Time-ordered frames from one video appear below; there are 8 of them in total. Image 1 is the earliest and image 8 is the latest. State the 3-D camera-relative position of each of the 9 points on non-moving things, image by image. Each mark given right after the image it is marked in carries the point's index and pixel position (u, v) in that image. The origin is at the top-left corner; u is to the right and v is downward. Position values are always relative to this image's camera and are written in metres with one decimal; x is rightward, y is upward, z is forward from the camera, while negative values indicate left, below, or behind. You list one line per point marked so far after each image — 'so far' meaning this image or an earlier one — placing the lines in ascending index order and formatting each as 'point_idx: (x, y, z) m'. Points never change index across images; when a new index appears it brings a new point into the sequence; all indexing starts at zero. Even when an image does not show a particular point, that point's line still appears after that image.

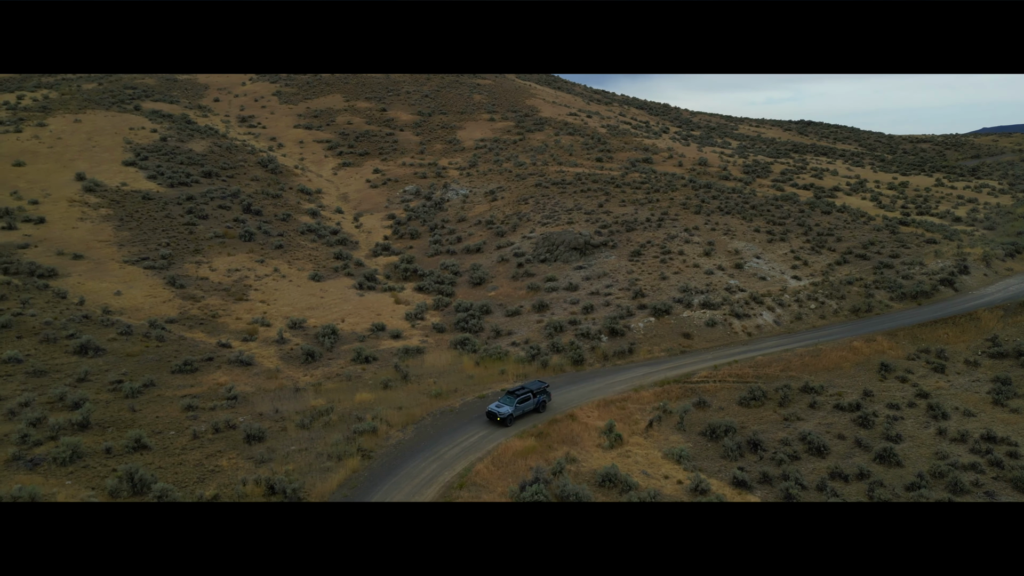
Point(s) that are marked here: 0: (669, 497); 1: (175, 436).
0: (+4.1, -5.5, +19.1) m
1: (-9.0, -4.0, +19.9) m
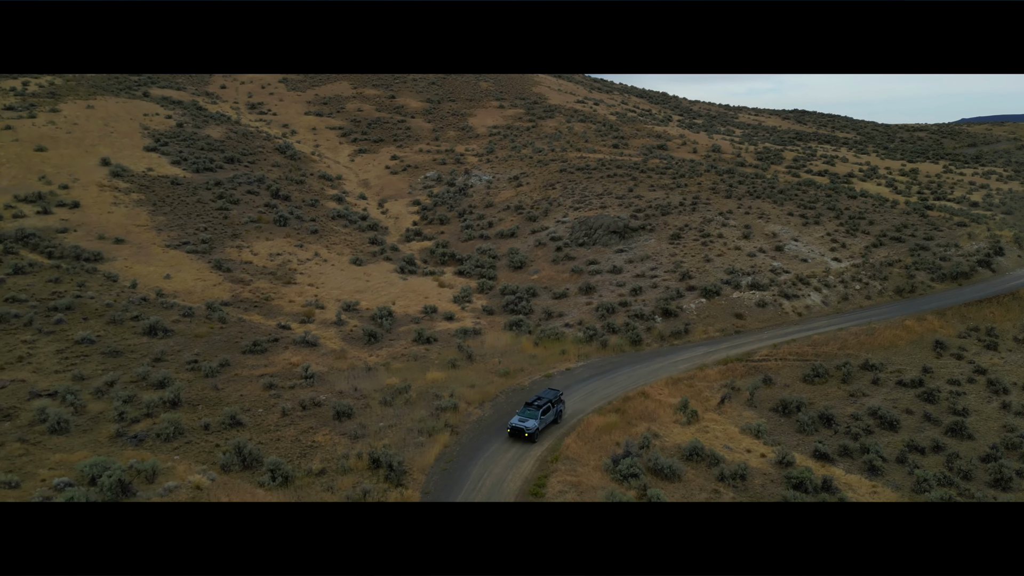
0: (+6.5, -4.8, +19.4) m
1: (-6.6, -3.4, +20.0) m
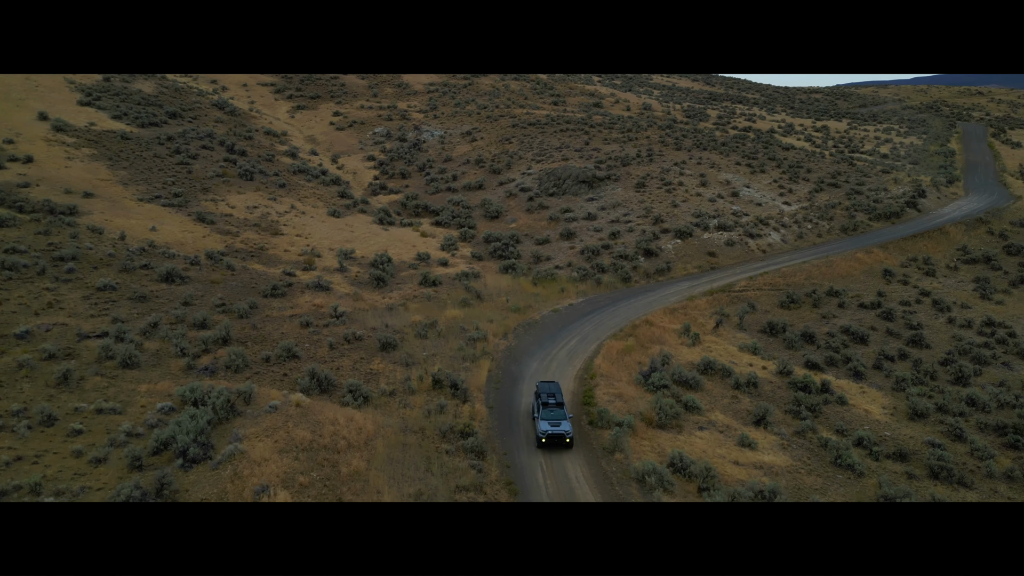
0: (+7.6, -2.8, +22.1) m
1: (-5.5, -1.6, +20.8) m
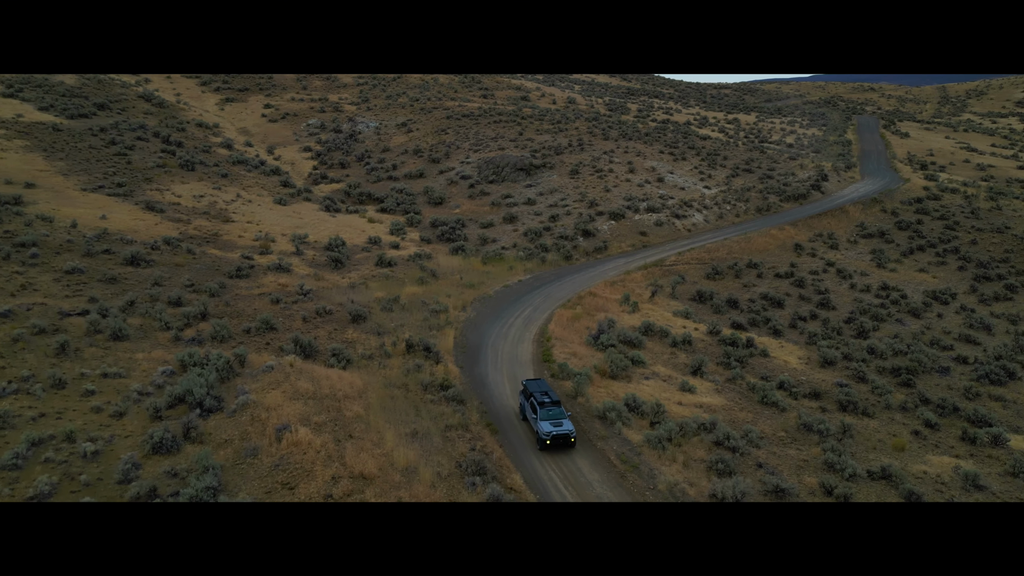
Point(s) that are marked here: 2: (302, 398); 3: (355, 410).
0: (+6.3, -1.7, +24.8) m
1: (-6.7, -0.9, +22.2) m
2: (-4.4, -2.3, +15.6) m
3: (-3.3, -2.5, +15.5) m
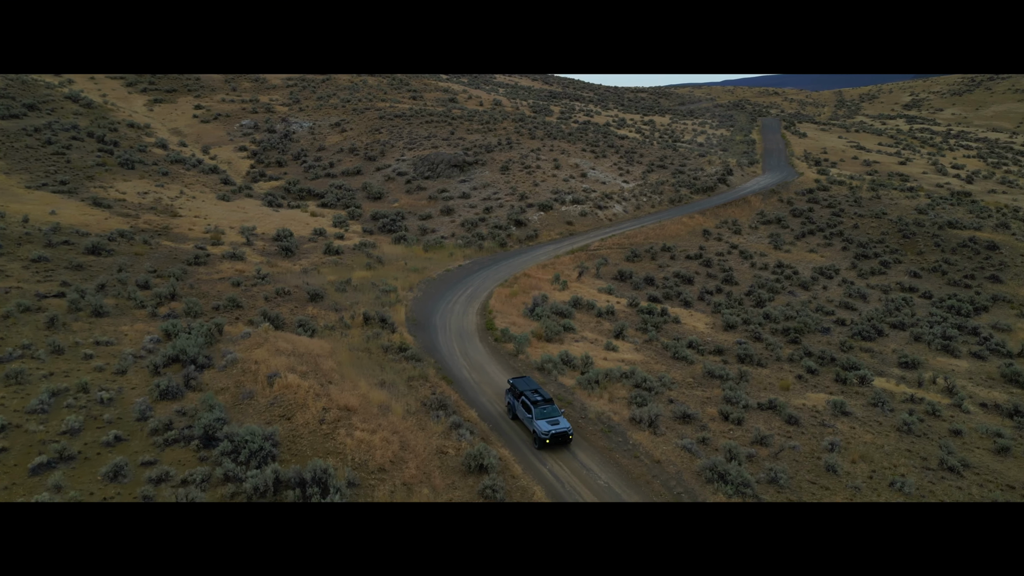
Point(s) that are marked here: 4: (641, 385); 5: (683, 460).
0: (+4.1, -0.9, +28.2) m
1: (-8.5, -0.4, +24.2) m
2: (-5.6, -1.6, +17.9) m
3: (-4.5, -1.8, +17.9) m
4: (+3.5, -2.6, +19.7) m
5: (+3.6, -3.6, +15.7) m
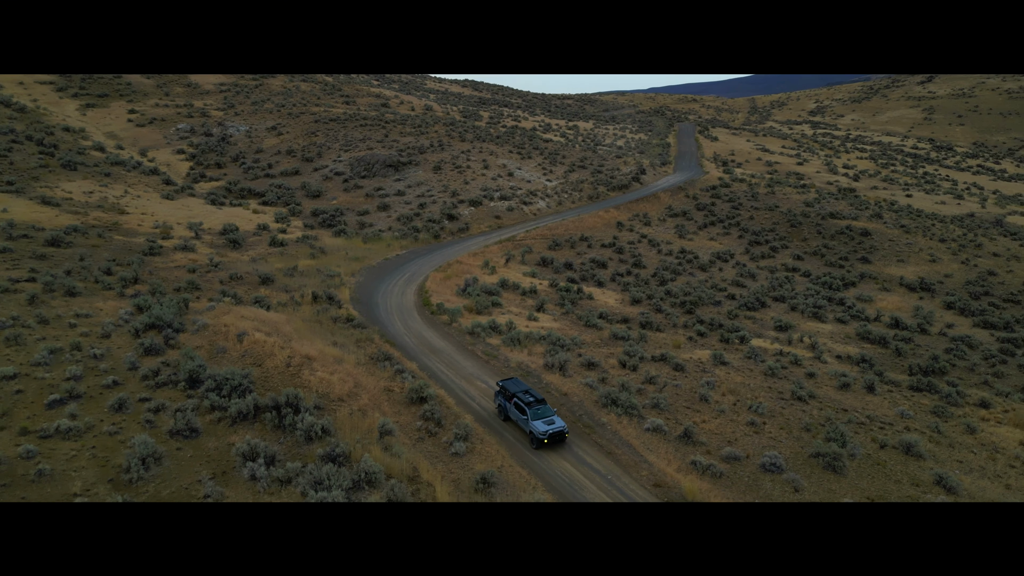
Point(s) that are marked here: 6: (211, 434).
0: (+1.3, -0.1, +31.8) m
1: (-11.0, +0.2, +26.8) m
2: (-7.5, -0.9, +20.8) m
3: (-6.4, -1.1, +20.9) m
4: (+1.4, -1.7, +23.3) m
5: (+1.9, -2.8, +19.3) m
6: (-6.0, -2.9, +14.6) m
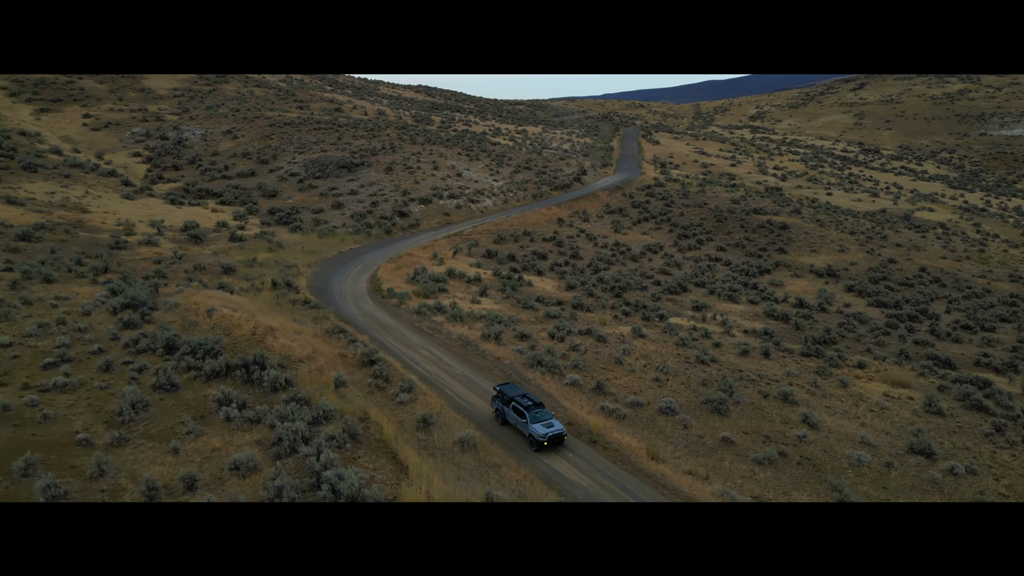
0: (-1.3, +0.5, +34.7) m
1: (-13.2, +0.6, +28.9) m
2: (-9.4, -0.4, +23.1) m
3: (-8.3, -0.6, +23.3) m
4: (-0.7, -1.1, +26.2) m
5: (+0.1, -2.1, +22.2) m
6: (-7.5, -2.3, +17.1) m
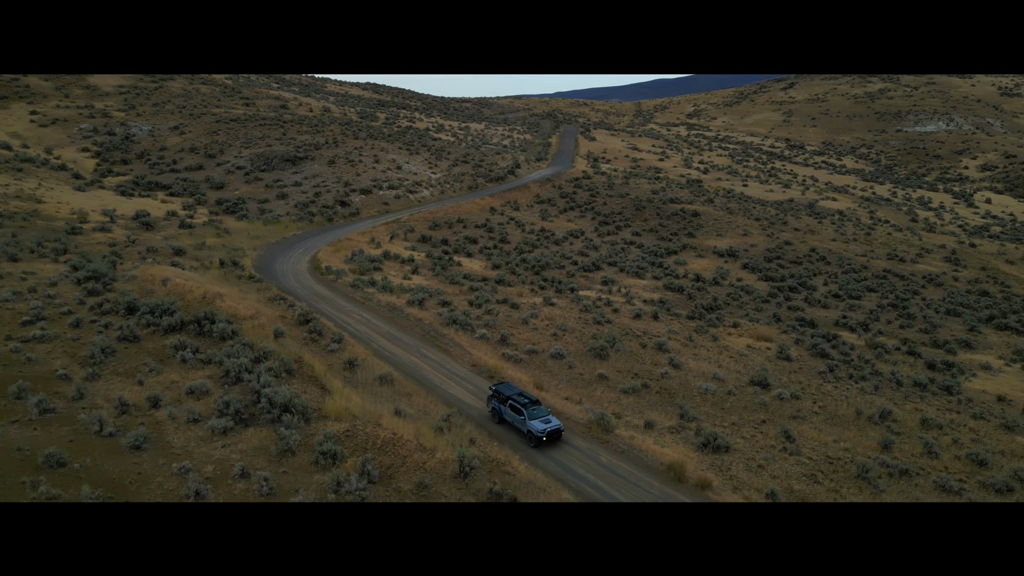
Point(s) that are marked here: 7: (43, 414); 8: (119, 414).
0: (-4.9, +1.5, +38.2) m
1: (-16.5, +1.5, +31.8) m
2: (-12.3, +0.5, +26.2) m
3: (-11.2, +0.3, +26.5) m
4: (-3.8, -0.1, +29.8) m
5: (-2.7, -1.1, +25.9) m
6: (-10.0, -1.4, +20.3) m
7: (-9.8, -2.7, +15.4) m
8: (-8.5, -2.7, +15.8) m
